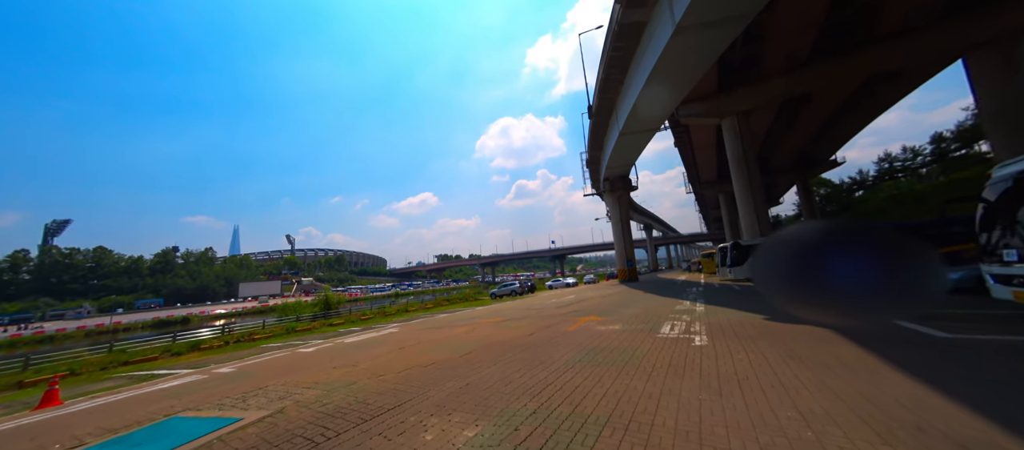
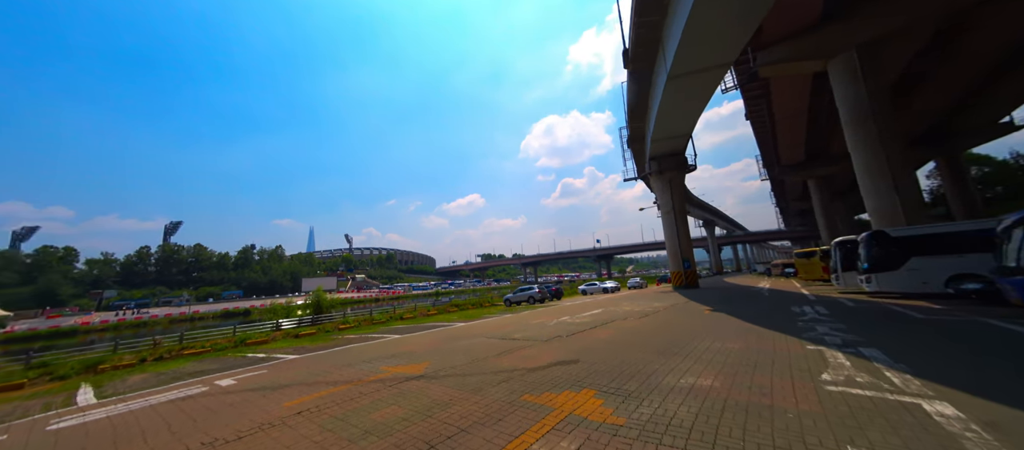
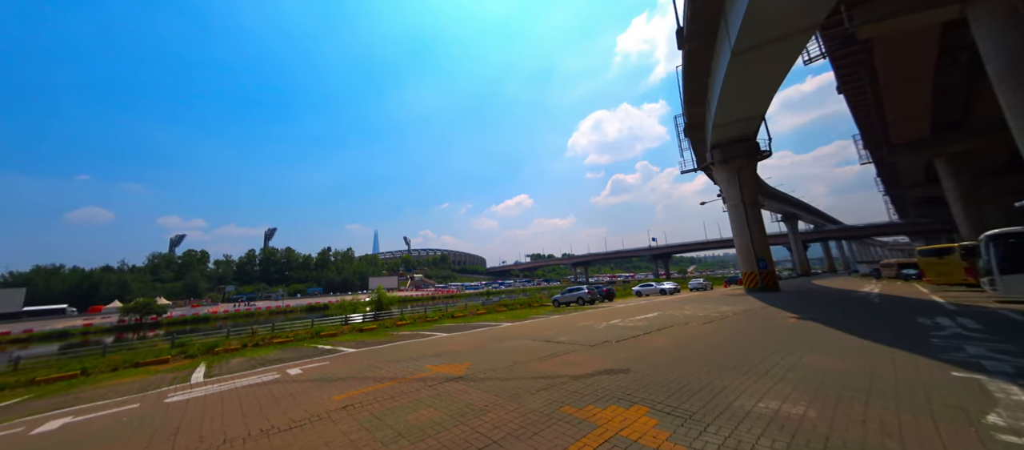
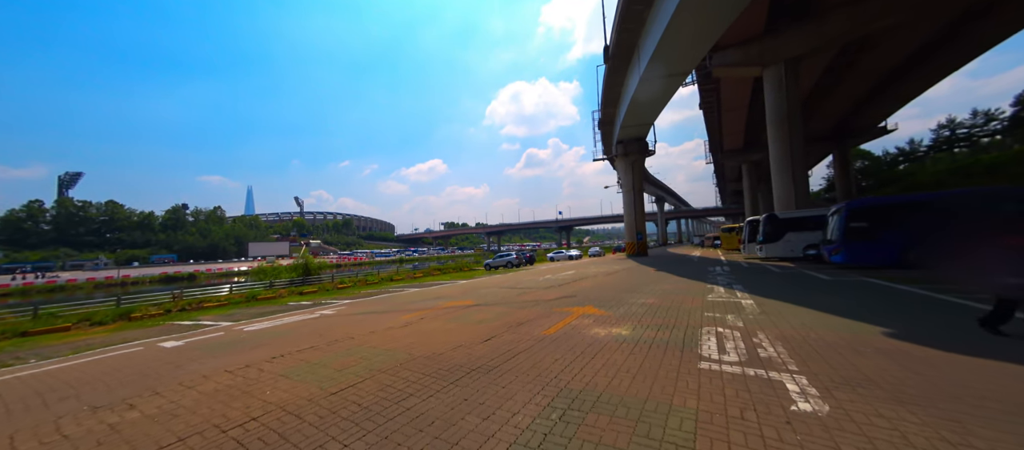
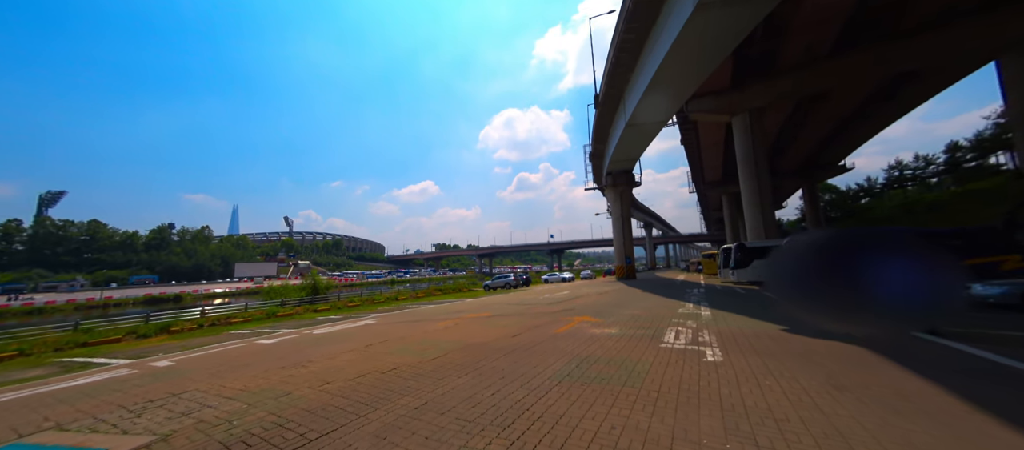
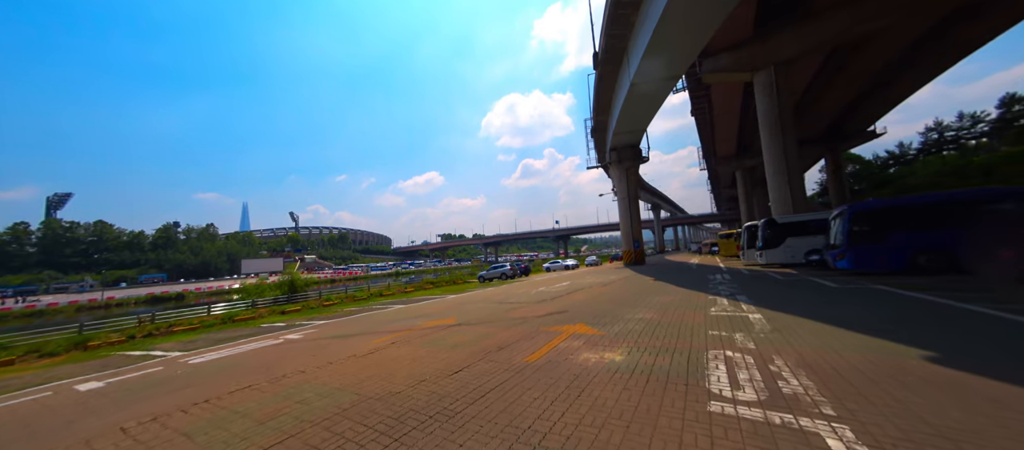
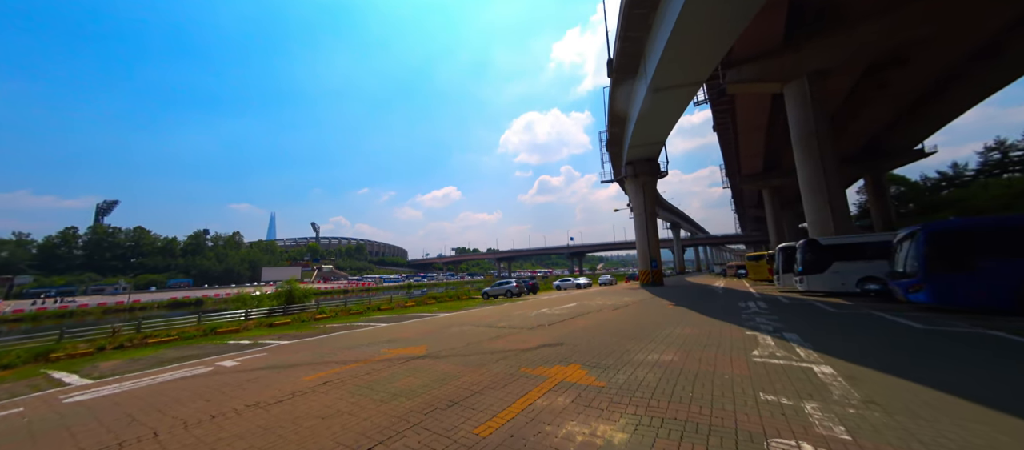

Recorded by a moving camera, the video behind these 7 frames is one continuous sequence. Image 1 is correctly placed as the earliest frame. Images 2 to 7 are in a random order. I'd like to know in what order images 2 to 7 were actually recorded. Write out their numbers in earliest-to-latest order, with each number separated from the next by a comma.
5, 4, 6, 7, 2, 3
